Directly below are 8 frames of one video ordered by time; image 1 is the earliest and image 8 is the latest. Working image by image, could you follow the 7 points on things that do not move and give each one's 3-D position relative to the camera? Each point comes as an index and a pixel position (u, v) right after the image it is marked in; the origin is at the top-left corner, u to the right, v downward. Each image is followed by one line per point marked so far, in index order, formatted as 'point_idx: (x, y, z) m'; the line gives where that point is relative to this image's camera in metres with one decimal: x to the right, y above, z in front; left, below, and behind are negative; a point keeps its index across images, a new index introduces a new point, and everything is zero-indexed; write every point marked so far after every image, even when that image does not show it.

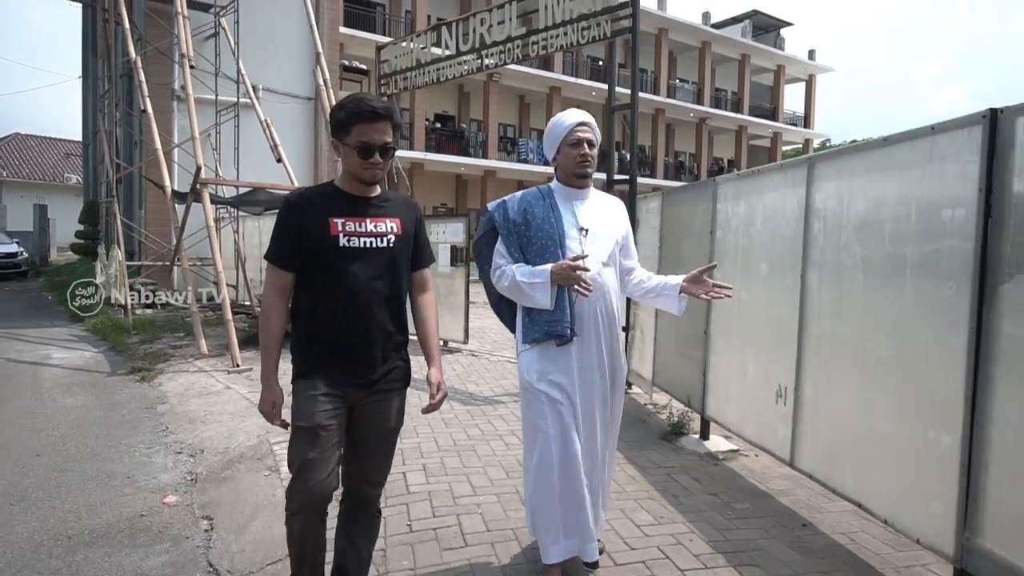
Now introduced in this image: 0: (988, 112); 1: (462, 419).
0: (+1.8, +0.7, +2.6) m
1: (-0.4, -1.1, +5.8) m
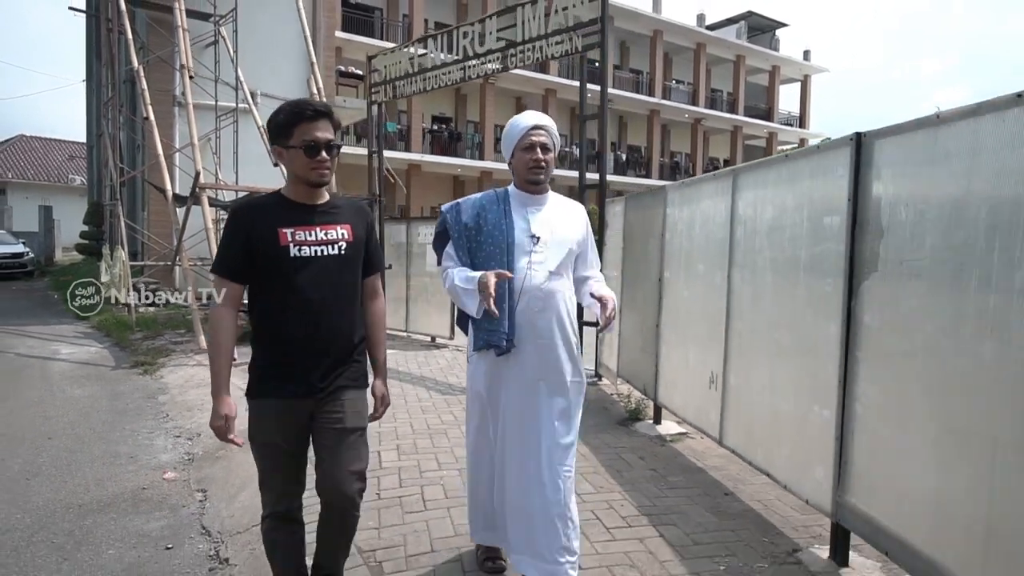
0: (+1.5, +0.7, +3.1) m
1: (-0.7, -1.1, +6.3) m
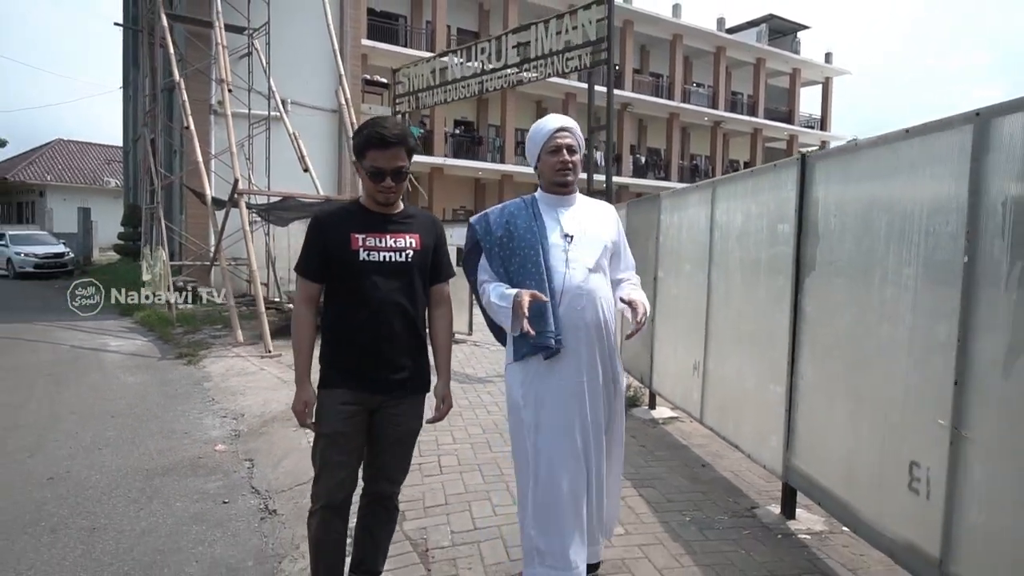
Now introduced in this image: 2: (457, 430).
0: (+1.5, +0.7, +3.6) m
1: (-0.6, -1.1, +7.0) m
2: (-0.5, -1.2, +5.5) m
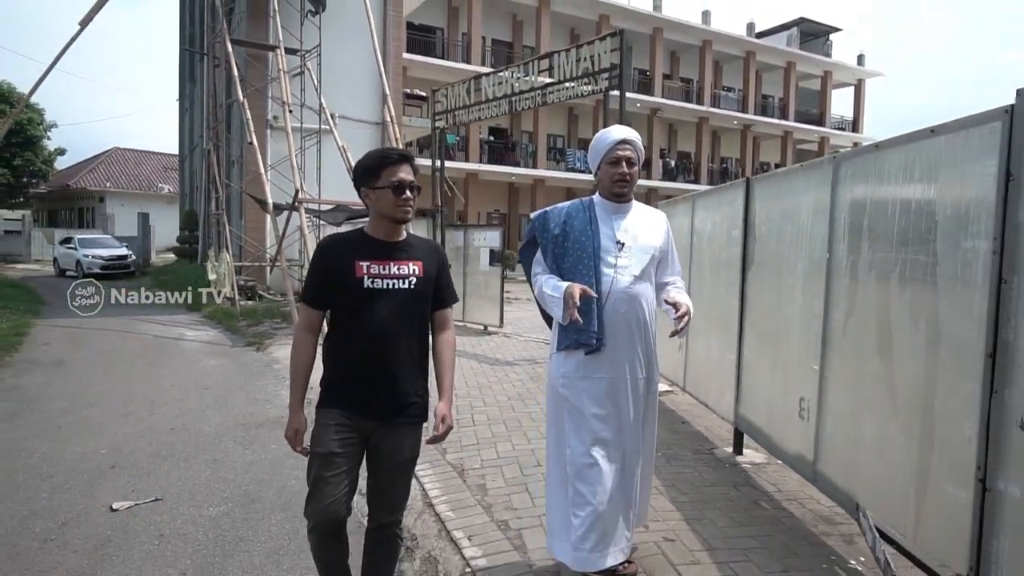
0: (+1.6, +0.8, +4.8) m
1: (-0.3, -1.0, +8.2) m
2: (-0.3, -1.1, +6.8) m
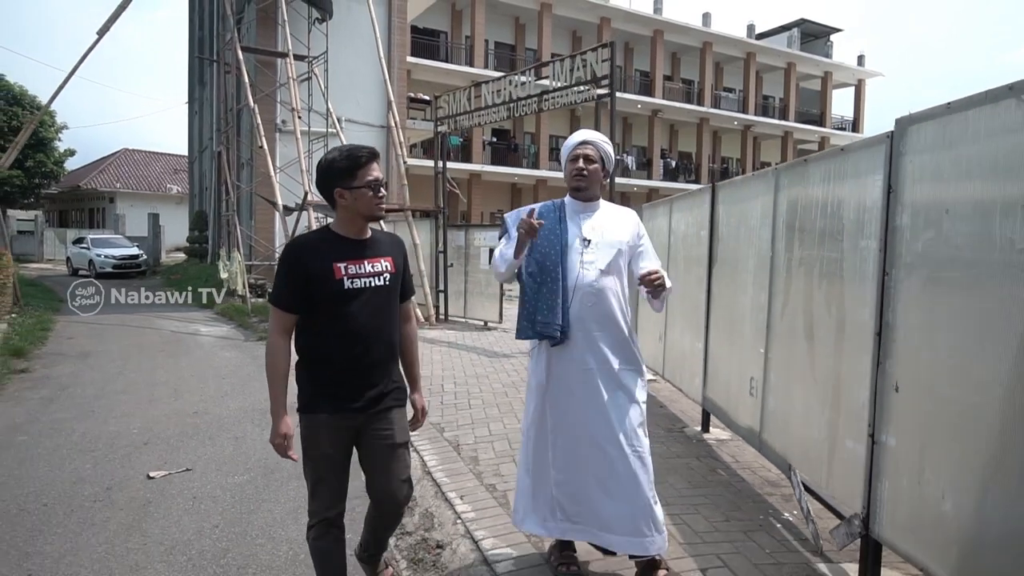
0: (+1.5, +0.8, +5.4) m
1: (-0.3, -1.0, +8.8) m
2: (-0.3, -1.0, +7.4) m
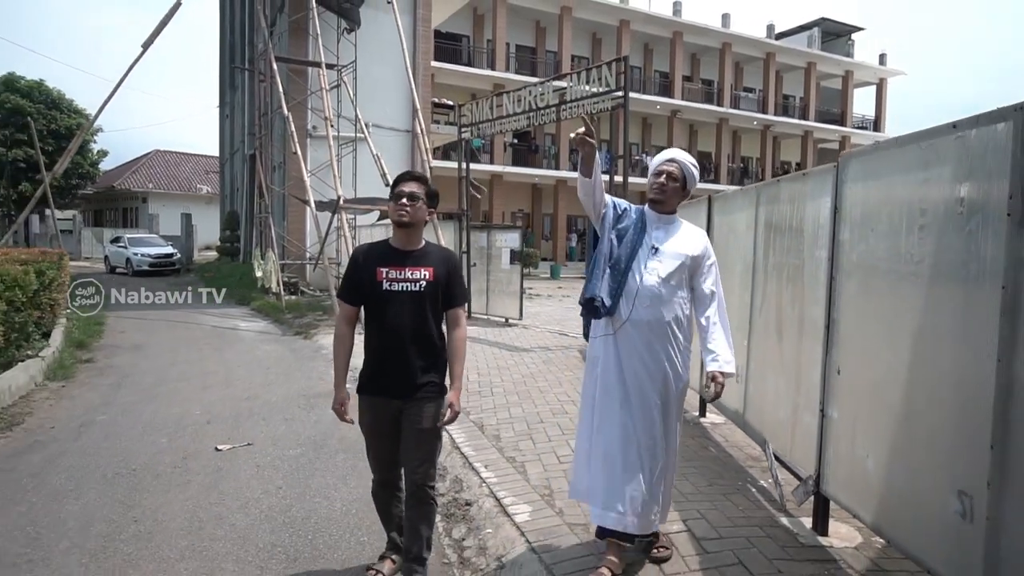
0: (+1.7, +0.8, +6.0) m
1: (-0.1, -1.0, +9.5) m
2: (-0.1, -1.0, +8.1) m
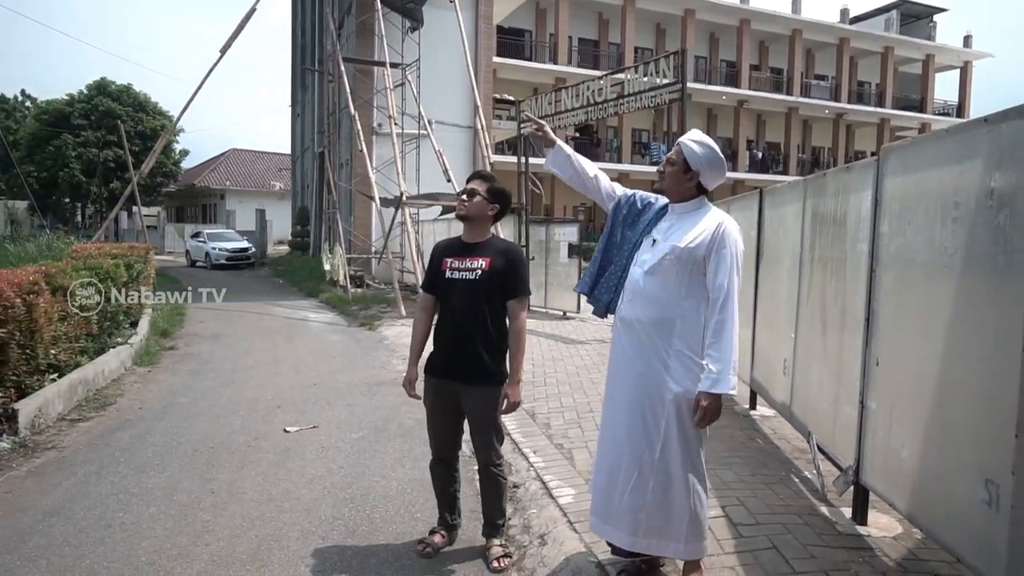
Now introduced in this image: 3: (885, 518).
0: (+2.2, +0.9, +6.0) m
1: (+0.7, -0.9, +9.7) m
2: (+0.5, -1.0, +8.3) m
3: (+2.1, -1.3, +3.8) m
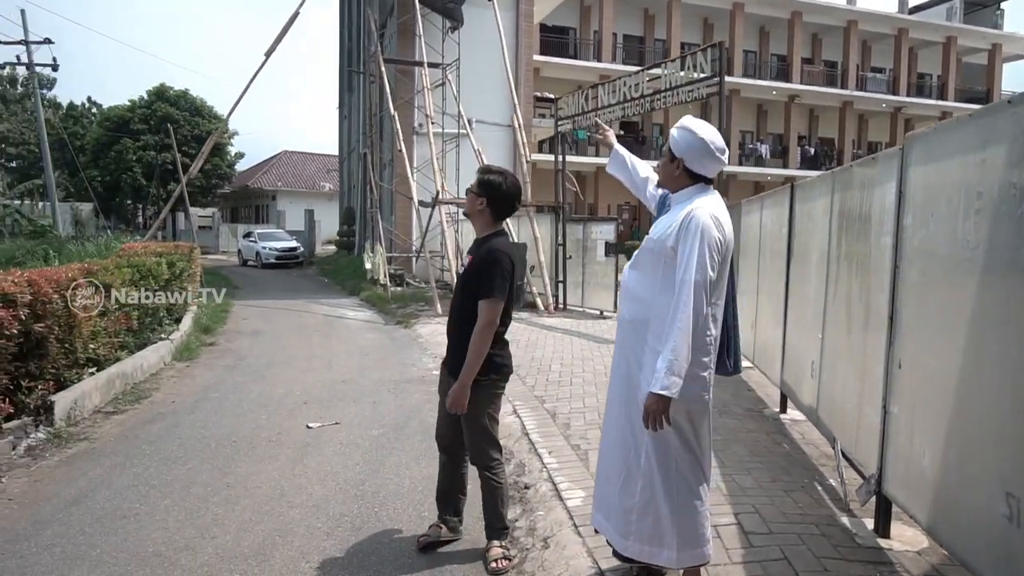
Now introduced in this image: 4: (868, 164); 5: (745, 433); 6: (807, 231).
0: (+2.3, +0.9, +5.8) m
1: (+1.1, -0.8, +9.5) m
2: (+0.9, -0.9, +8.1) m
3: (+2.1, -1.3, +3.6) m
4: (+2.0, +0.7, +3.8) m
5: (+1.8, -1.1, +5.3) m
6: (+2.2, +0.4, +5.2) m
